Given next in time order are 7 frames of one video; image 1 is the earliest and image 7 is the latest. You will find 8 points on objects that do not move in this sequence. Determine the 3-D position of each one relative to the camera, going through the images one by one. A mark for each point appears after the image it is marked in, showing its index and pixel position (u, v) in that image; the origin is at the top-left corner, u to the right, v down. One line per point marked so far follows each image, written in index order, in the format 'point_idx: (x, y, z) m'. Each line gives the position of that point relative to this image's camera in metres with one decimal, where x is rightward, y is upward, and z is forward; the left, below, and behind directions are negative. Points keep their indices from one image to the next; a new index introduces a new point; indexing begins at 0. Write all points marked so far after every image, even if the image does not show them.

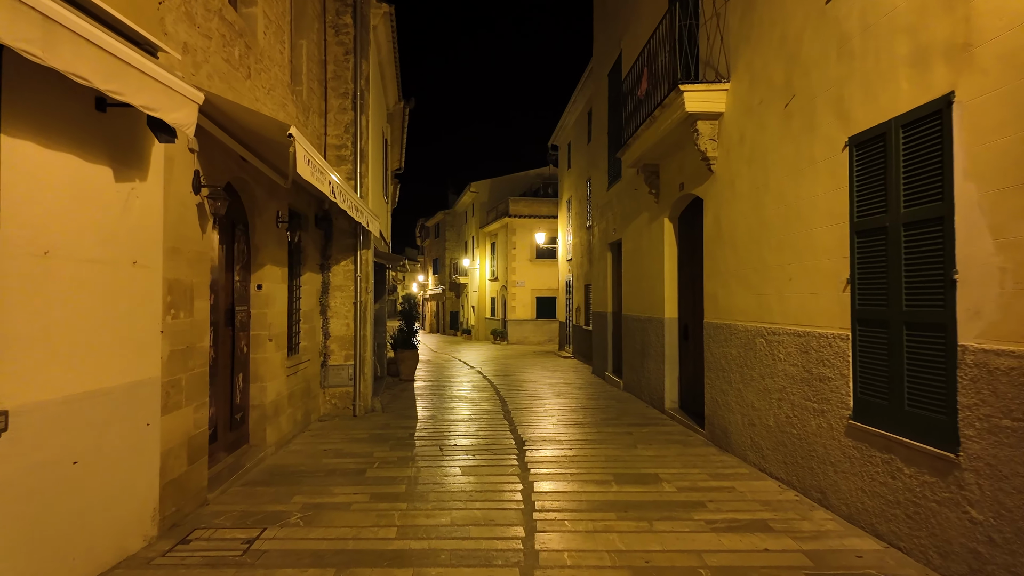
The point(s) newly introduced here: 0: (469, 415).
0: (-0.5, -1.6, +7.9) m
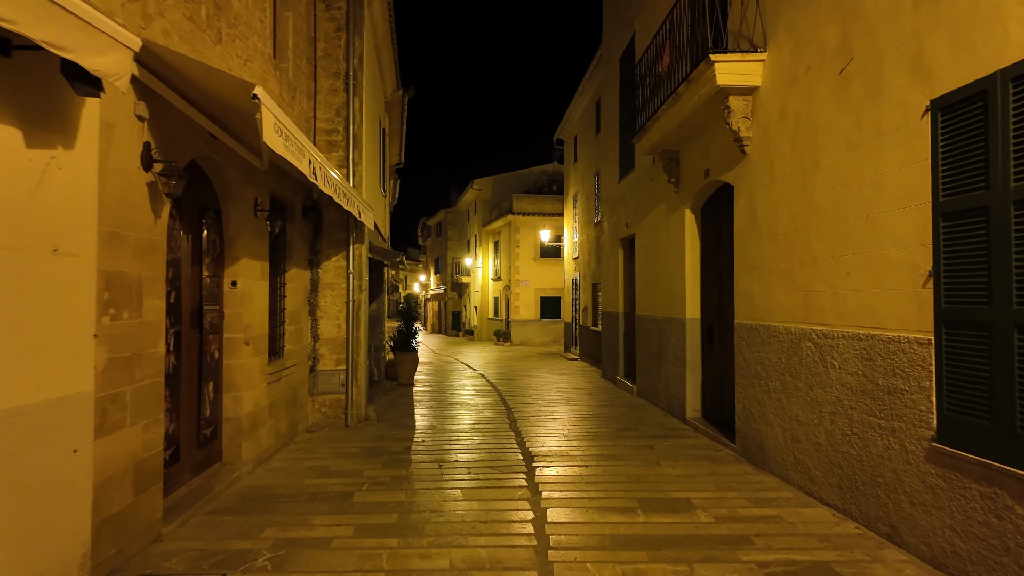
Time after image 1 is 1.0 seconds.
0: (-0.4, -1.5, +7.2) m
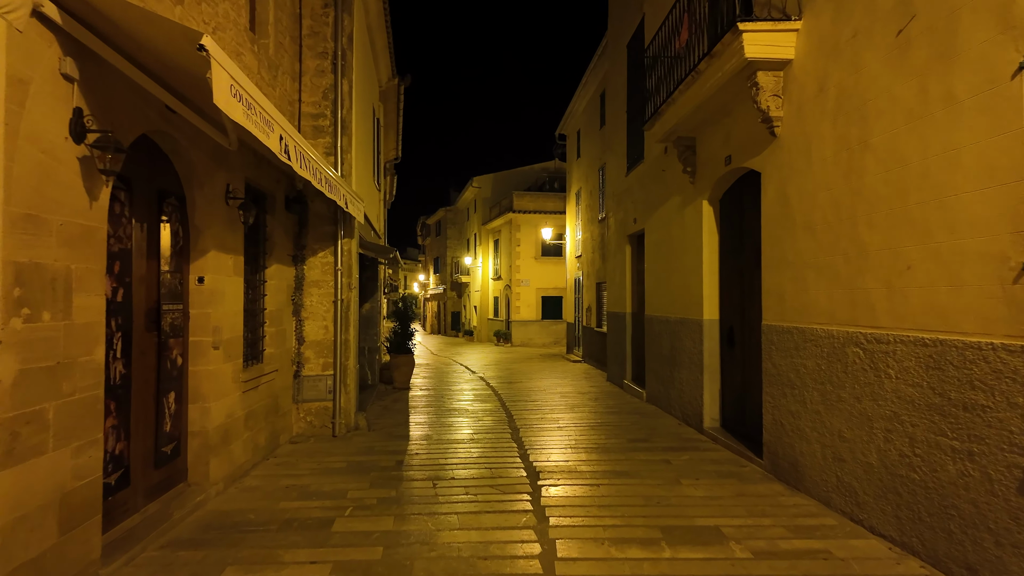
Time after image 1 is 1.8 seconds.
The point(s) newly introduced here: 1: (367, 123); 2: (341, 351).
0: (-0.4, -1.5, +6.7) m
1: (-1.9, +2.2, +8.5) m
2: (-1.7, -0.6, +6.6) m
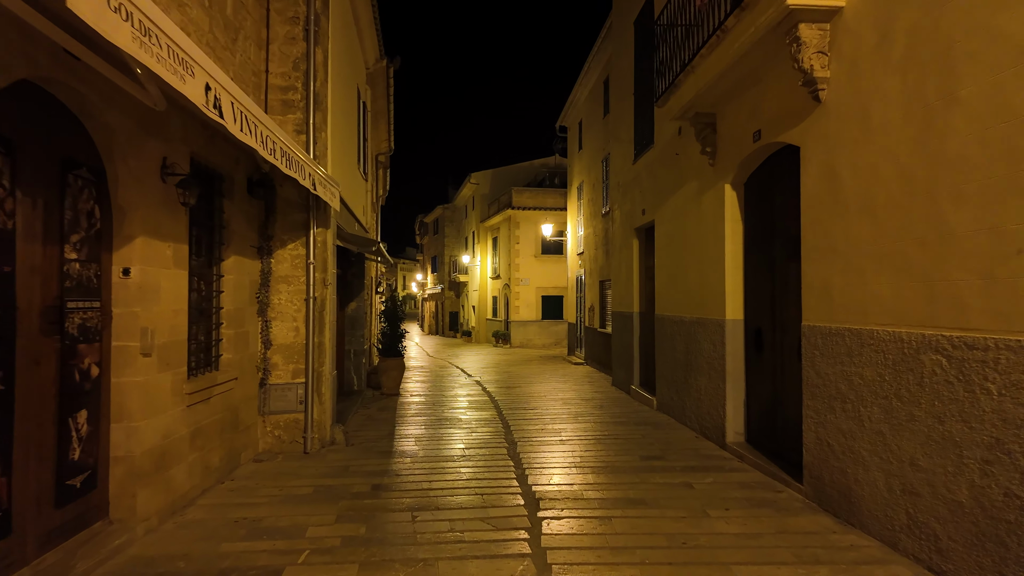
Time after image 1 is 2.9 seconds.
0: (-0.5, -1.5, +5.9) m
1: (-2.0, +2.2, +7.7) m
2: (-1.8, -0.6, +5.8) m
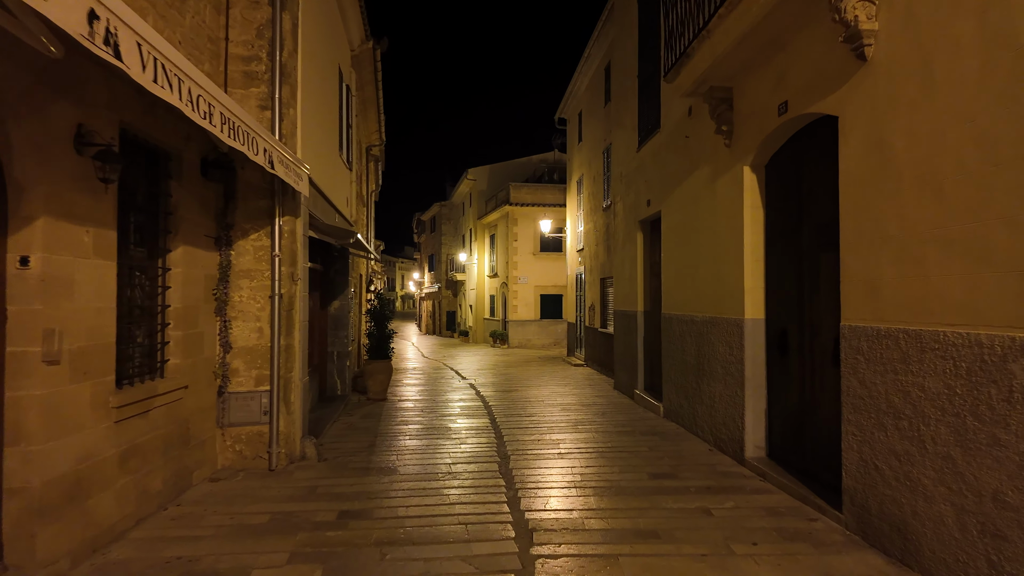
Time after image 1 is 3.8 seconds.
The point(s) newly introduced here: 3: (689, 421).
0: (-0.5, -1.5, +5.2) m
1: (-2.0, +2.3, +7.1) m
2: (-1.9, -0.6, +5.1) m
3: (+1.7, -1.3, +6.3) m
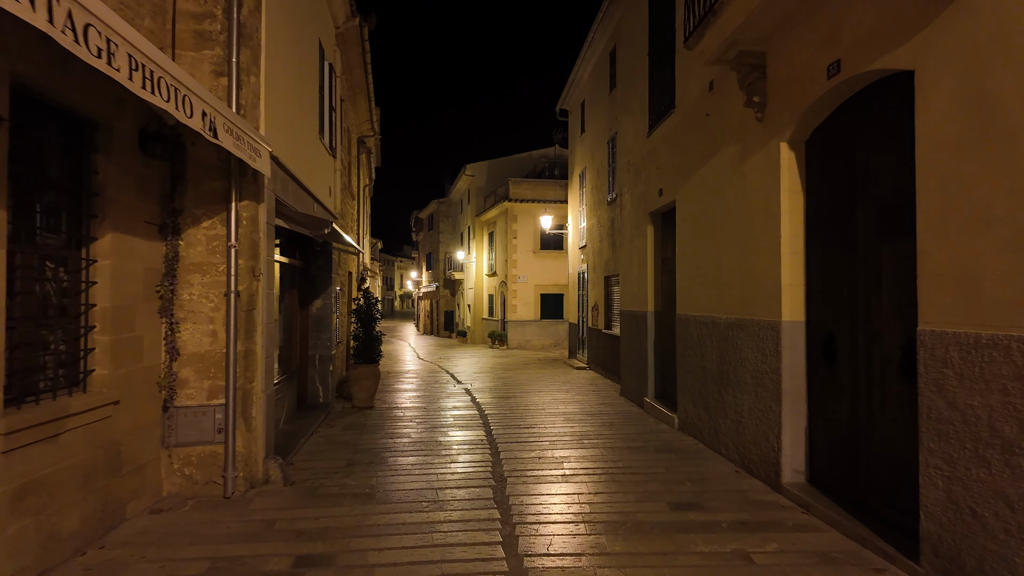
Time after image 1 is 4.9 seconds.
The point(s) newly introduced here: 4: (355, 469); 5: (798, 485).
0: (-0.5, -1.4, +4.5) m
1: (-2.0, +2.3, +6.3) m
2: (-1.9, -0.6, +4.4) m
3: (+1.7, -1.3, +5.6) m
4: (-1.3, -1.5, +5.2) m
5: (+1.9, -1.3, +4.2) m
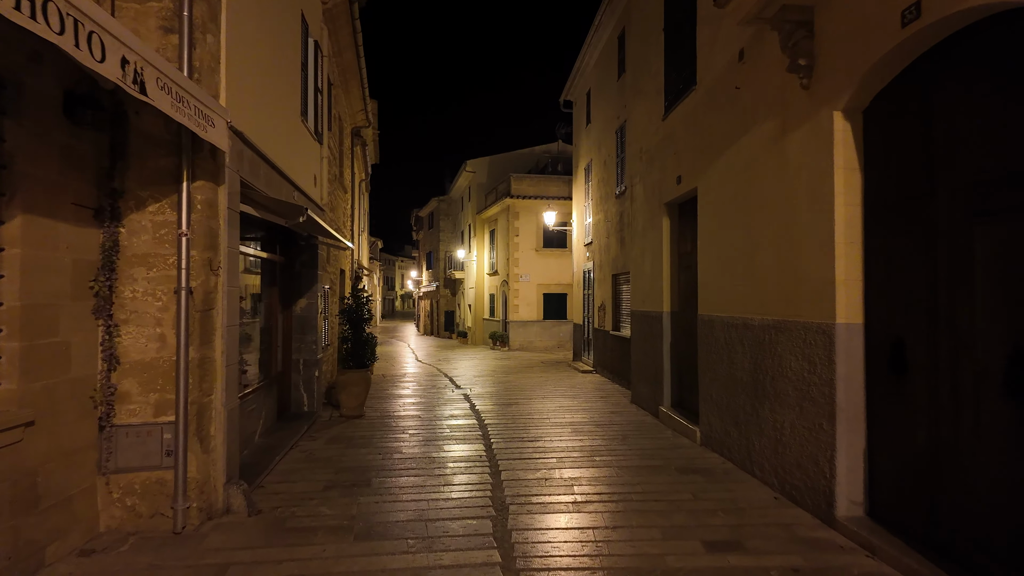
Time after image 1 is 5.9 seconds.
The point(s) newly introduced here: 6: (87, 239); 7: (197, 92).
0: (-0.5, -1.4, +3.8) m
1: (-2.0, +2.3, +5.7) m
2: (-1.9, -0.5, +3.7) m
3: (+1.7, -1.3, +4.9) m
4: (-1.3, -1.4, +4.5) m
5: (+1.9, -1.3, +3.5) m
6: (-2.3, +0.3, +3.5) m
7: (-1.7, +1.1, +3.4) m
